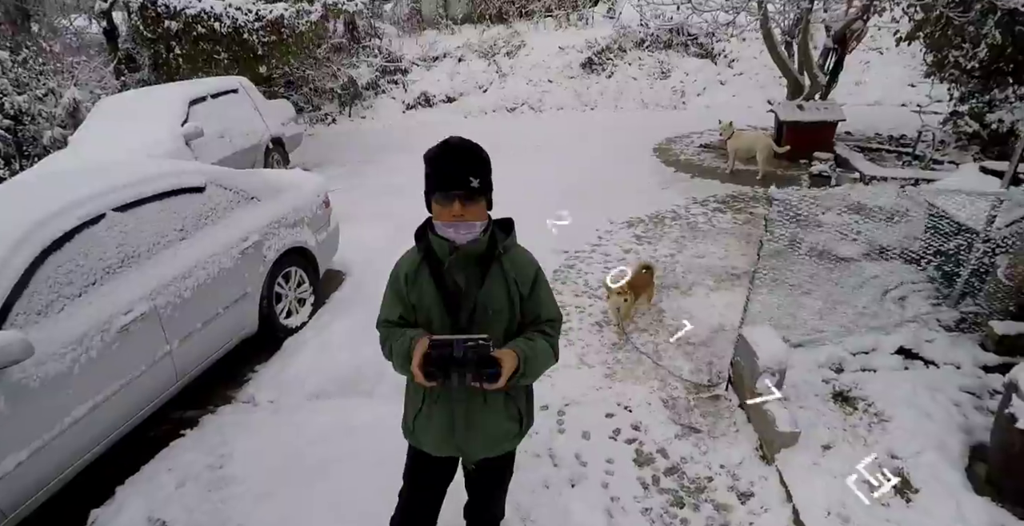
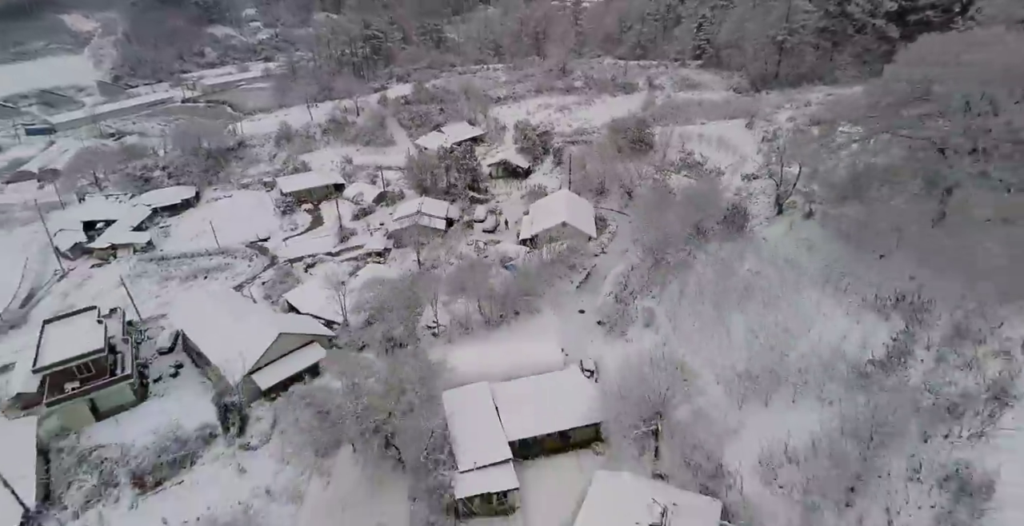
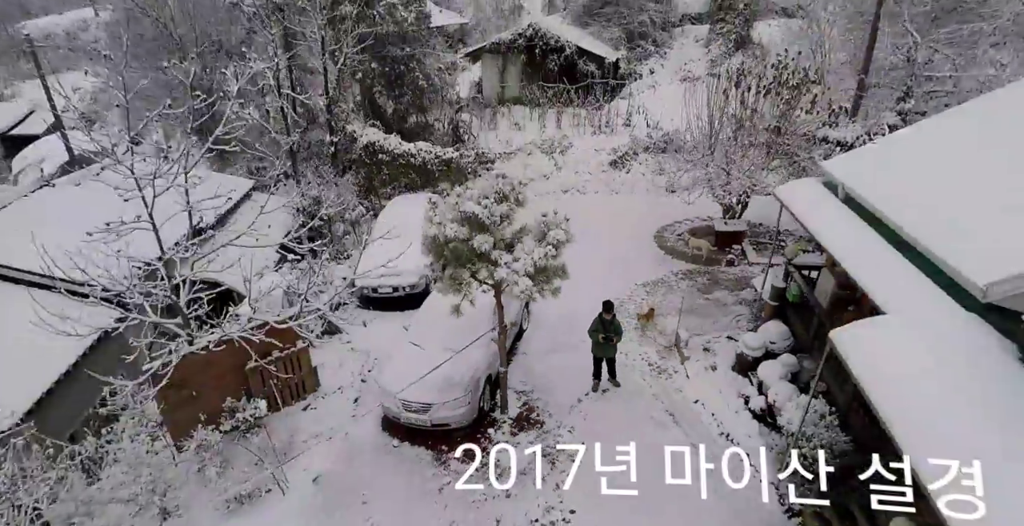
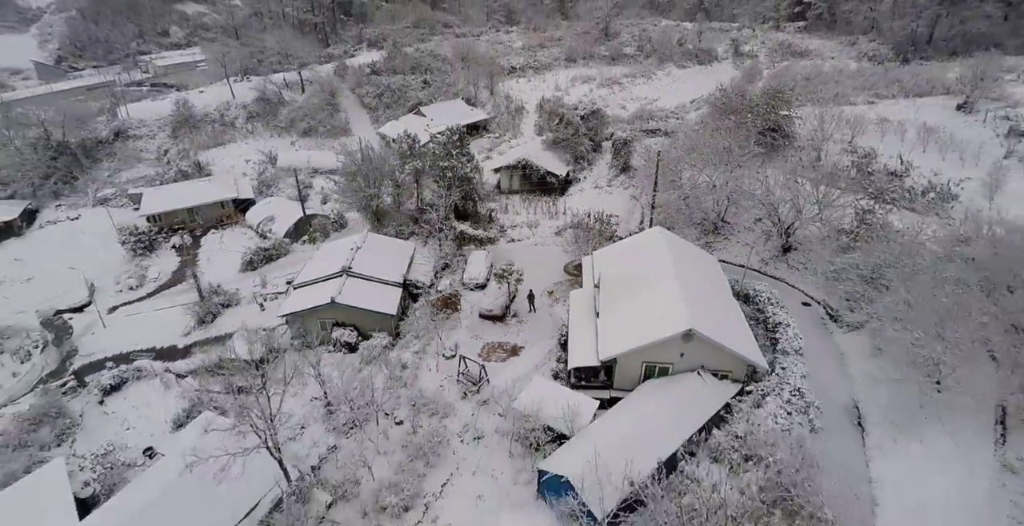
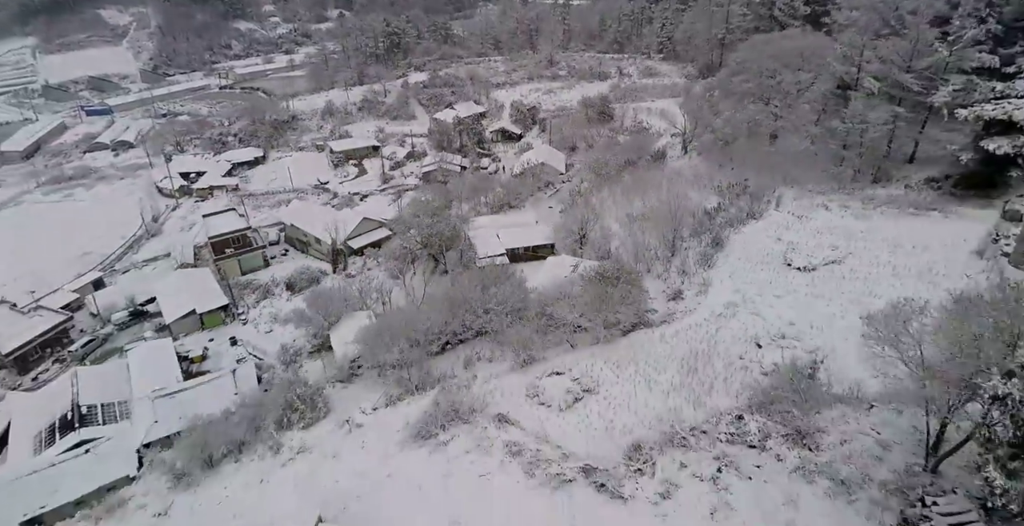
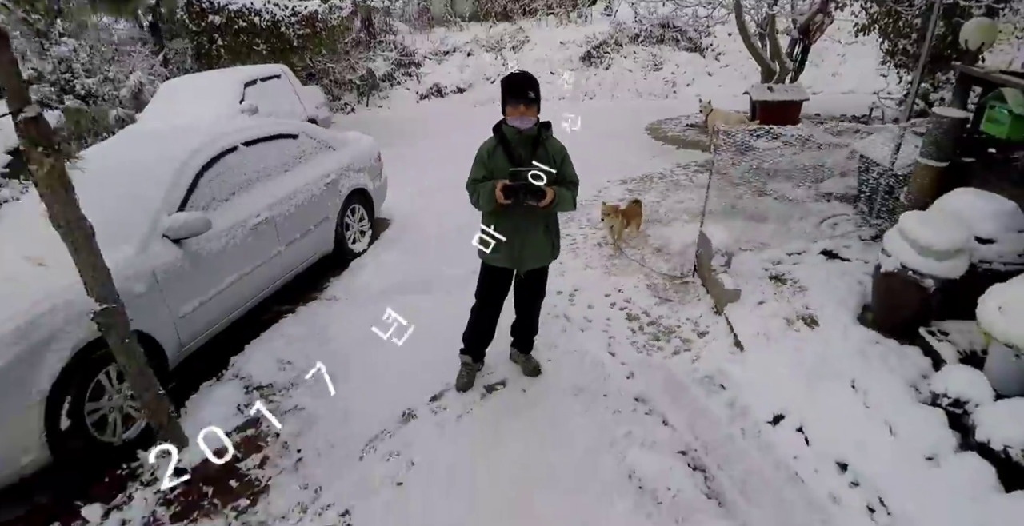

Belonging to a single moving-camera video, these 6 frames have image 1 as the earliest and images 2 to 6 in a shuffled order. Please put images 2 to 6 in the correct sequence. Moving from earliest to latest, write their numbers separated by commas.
6, 3, 4, 2, 5
